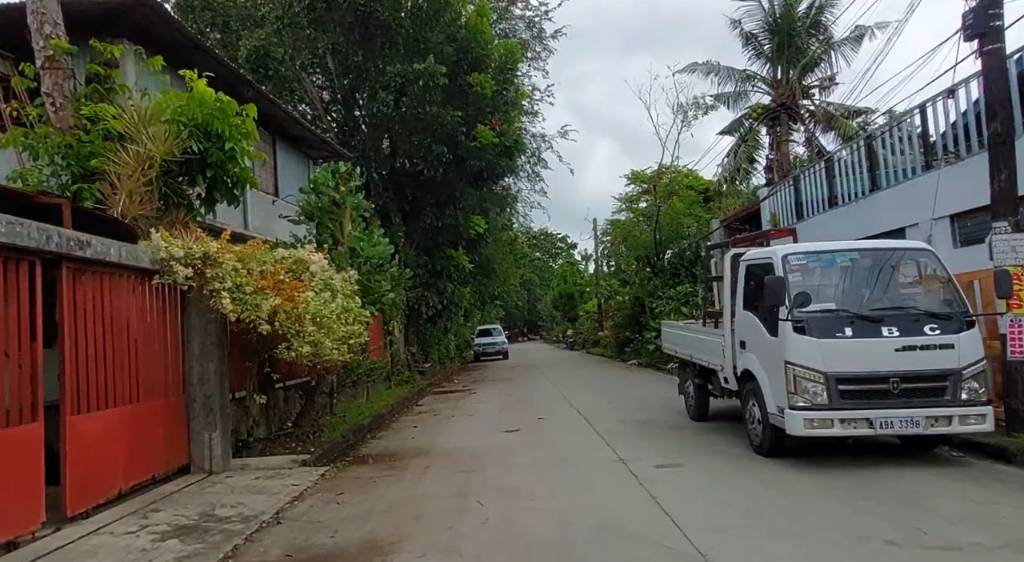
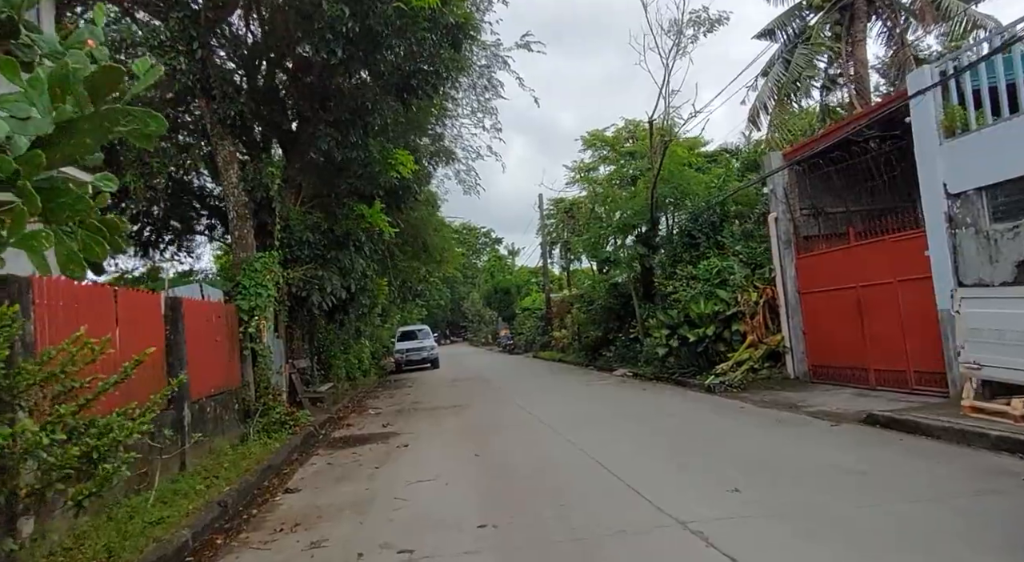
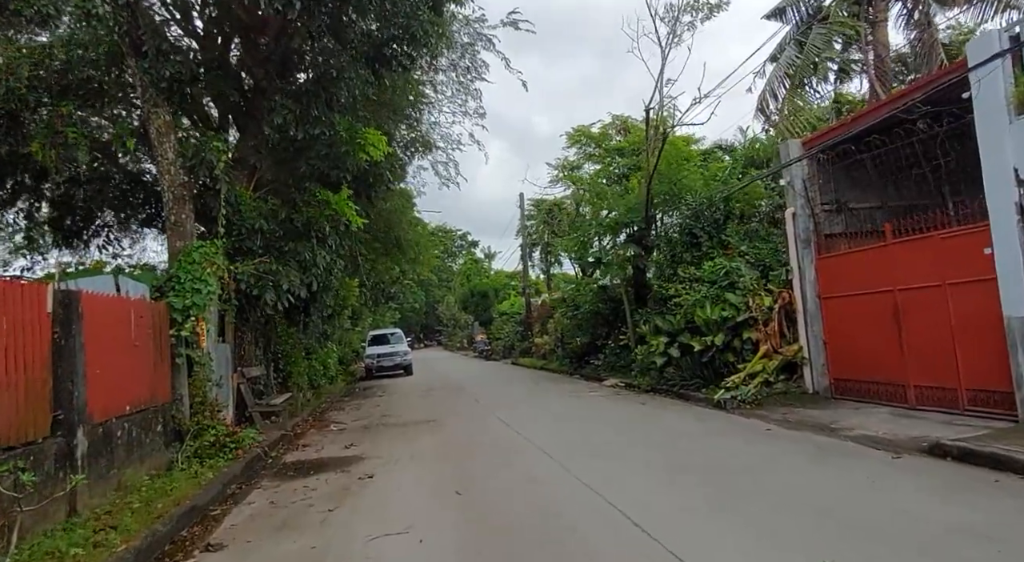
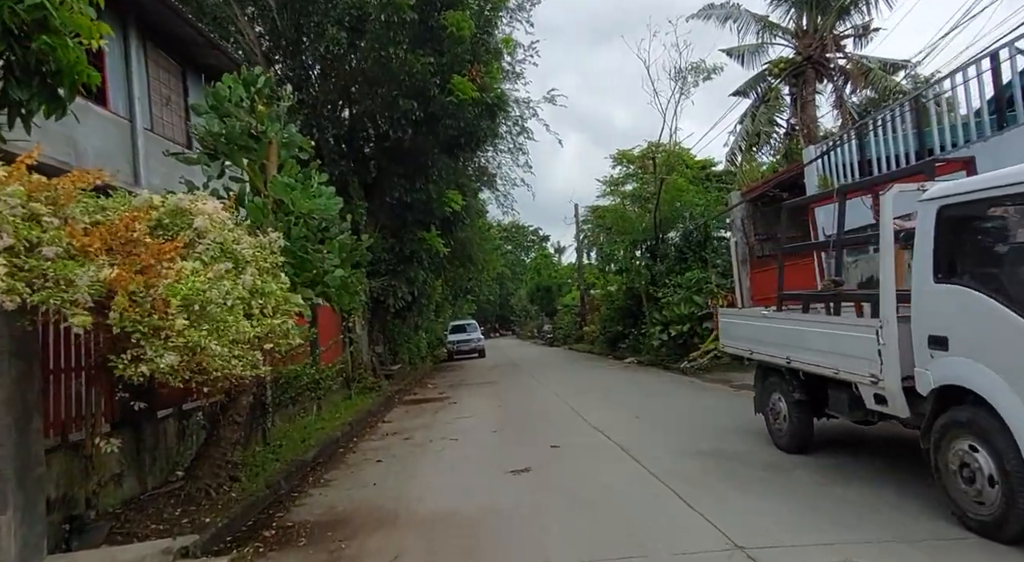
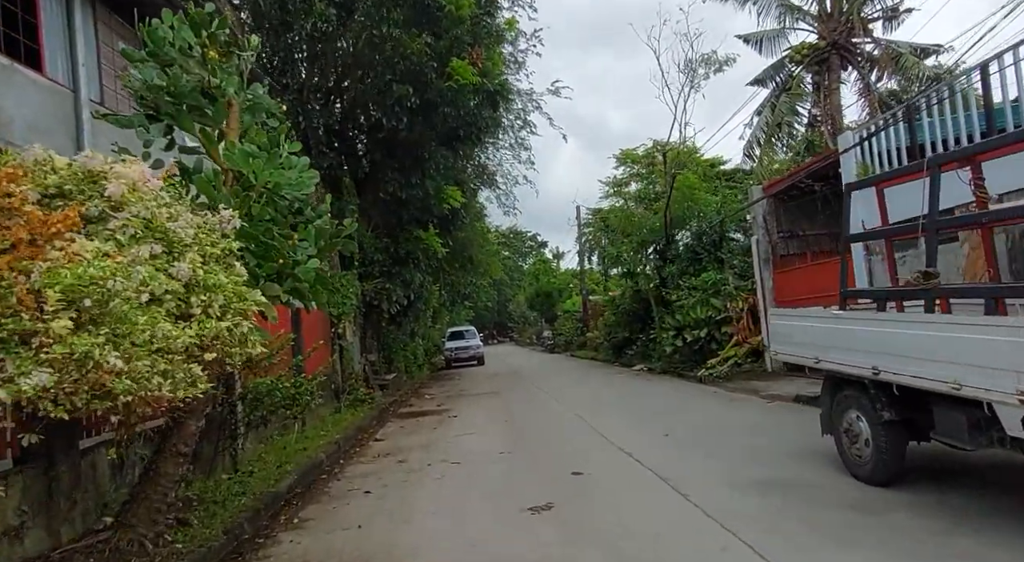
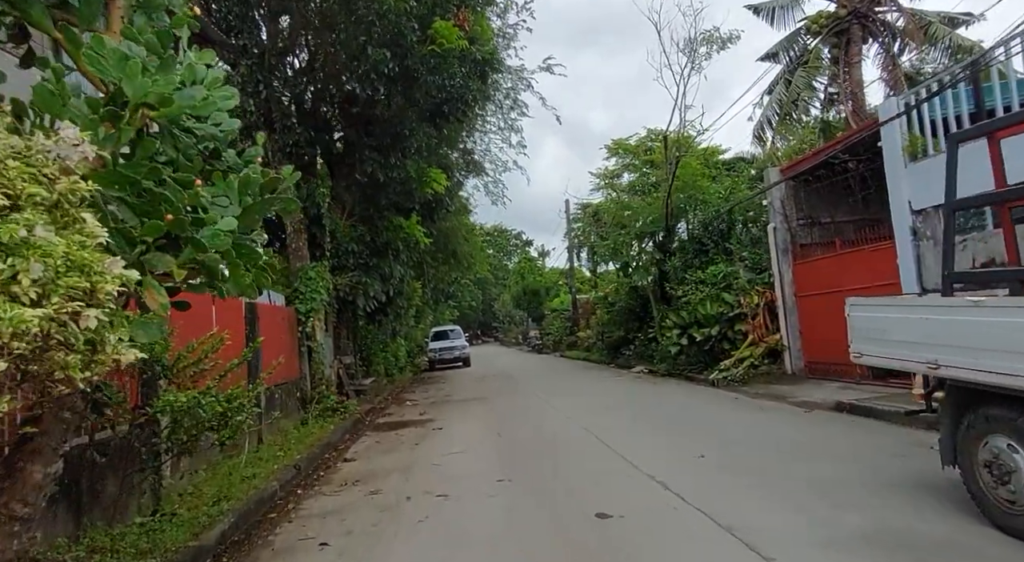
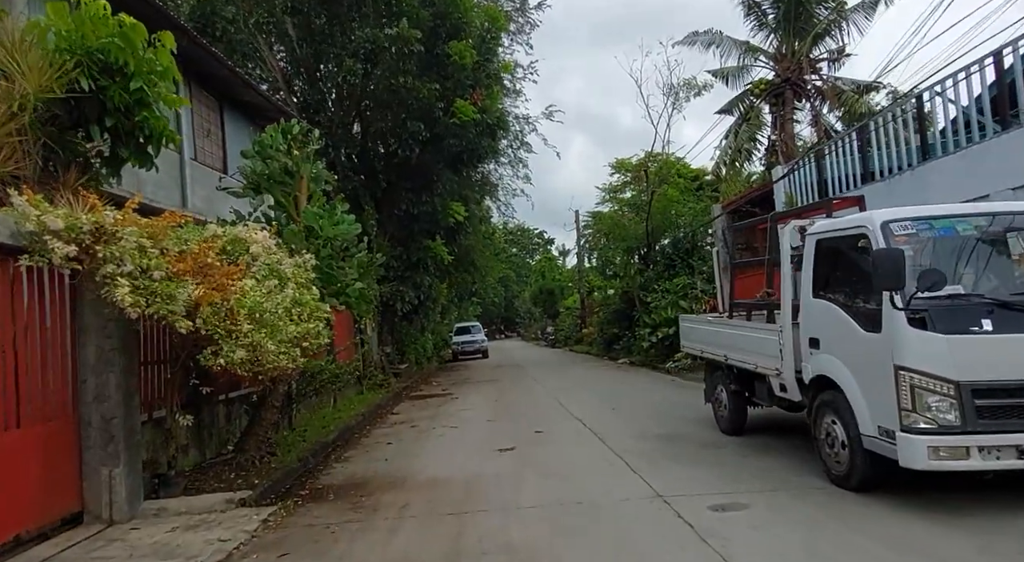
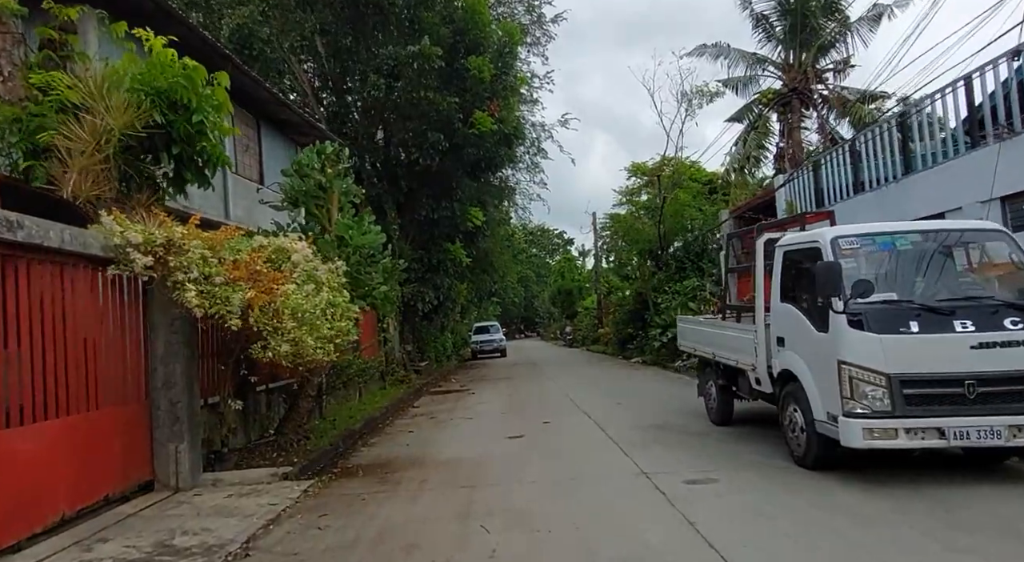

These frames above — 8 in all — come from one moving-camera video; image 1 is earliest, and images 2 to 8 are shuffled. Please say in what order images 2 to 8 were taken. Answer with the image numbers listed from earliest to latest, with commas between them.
8, 7, 4, 5, 6, 2, 3
